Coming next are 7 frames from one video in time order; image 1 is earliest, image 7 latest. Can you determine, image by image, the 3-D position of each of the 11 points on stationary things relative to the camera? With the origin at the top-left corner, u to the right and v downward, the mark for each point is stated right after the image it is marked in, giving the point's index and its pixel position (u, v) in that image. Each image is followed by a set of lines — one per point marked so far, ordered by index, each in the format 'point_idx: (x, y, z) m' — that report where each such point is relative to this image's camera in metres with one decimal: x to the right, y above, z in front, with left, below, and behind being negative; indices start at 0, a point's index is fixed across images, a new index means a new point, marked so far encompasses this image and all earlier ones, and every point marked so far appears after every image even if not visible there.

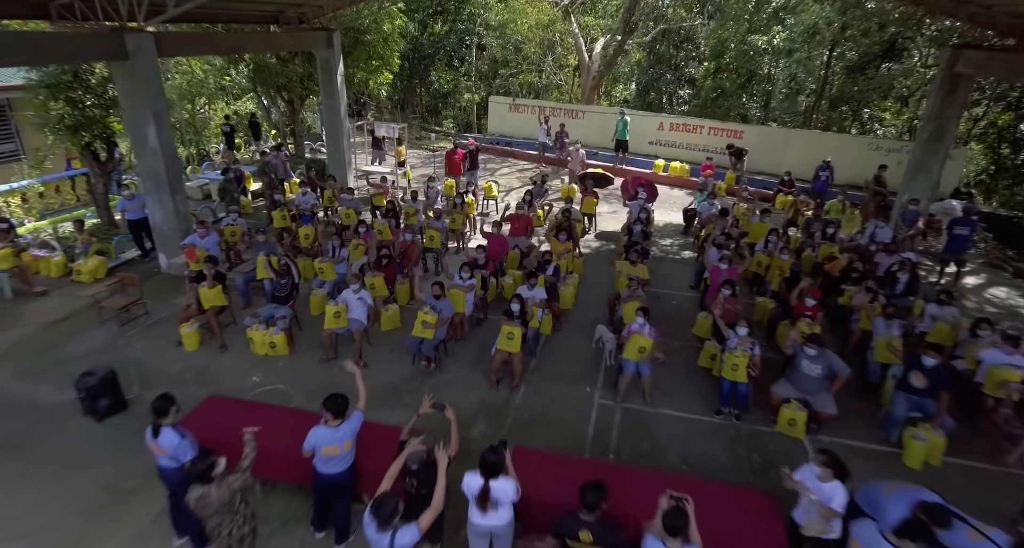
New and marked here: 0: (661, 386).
0: (+2.0, -1.5, +6.5) m
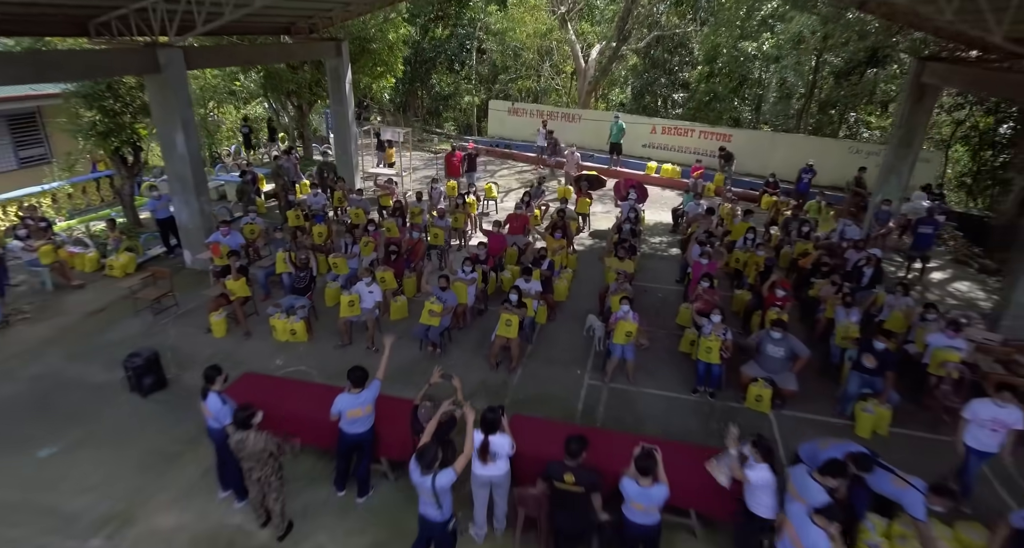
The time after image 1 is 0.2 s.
0: (+1.9, -1.4, +7.2) m
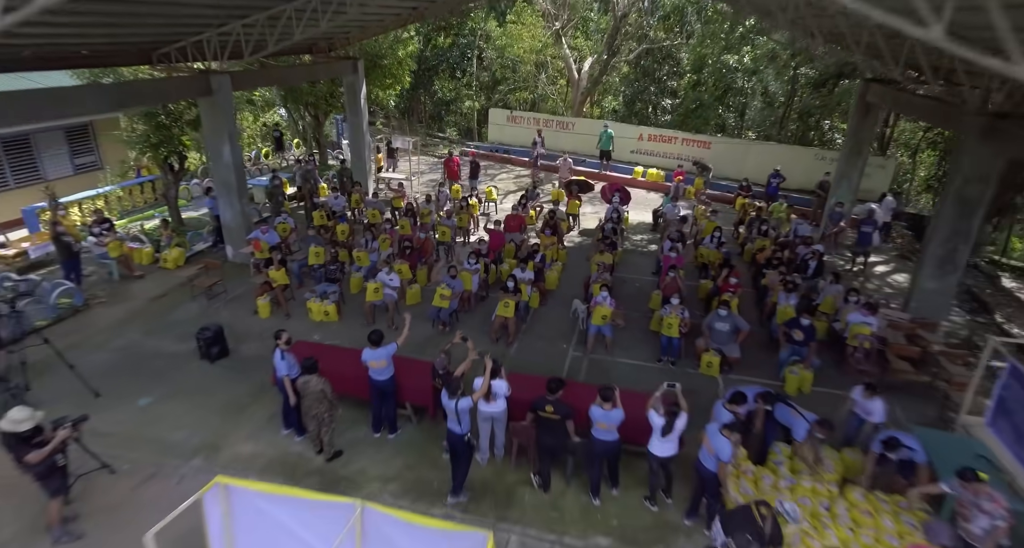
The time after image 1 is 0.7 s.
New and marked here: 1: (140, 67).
0: (+1.9, -1.2, +8.6) m
1: (-7.2, +4.0, +9.6) m
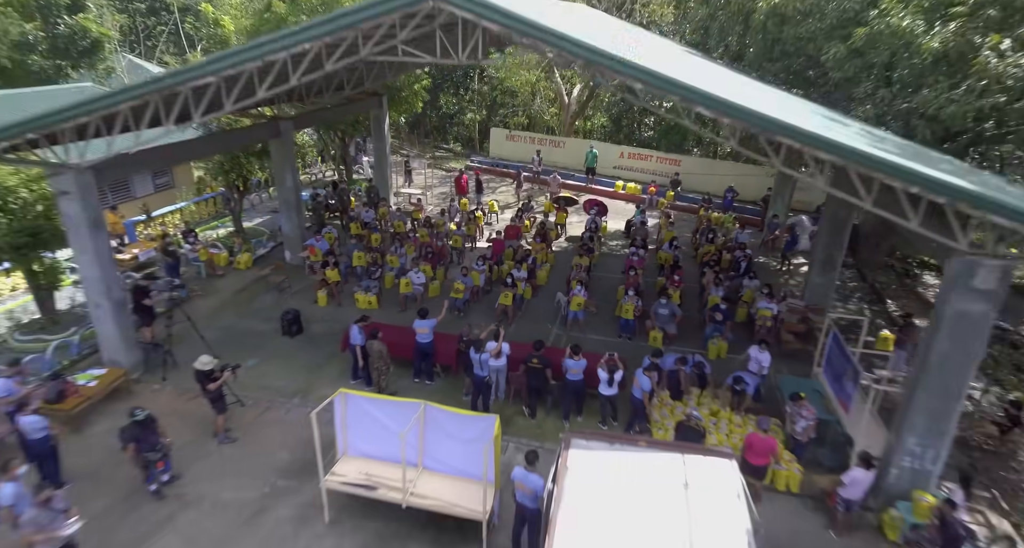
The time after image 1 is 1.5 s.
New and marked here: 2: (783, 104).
0: (+1.9, -1.2, +11.5) m
1: (-7.3, +4.0, +12.4) m
2: (+4.1, +2.4, +7.3) m
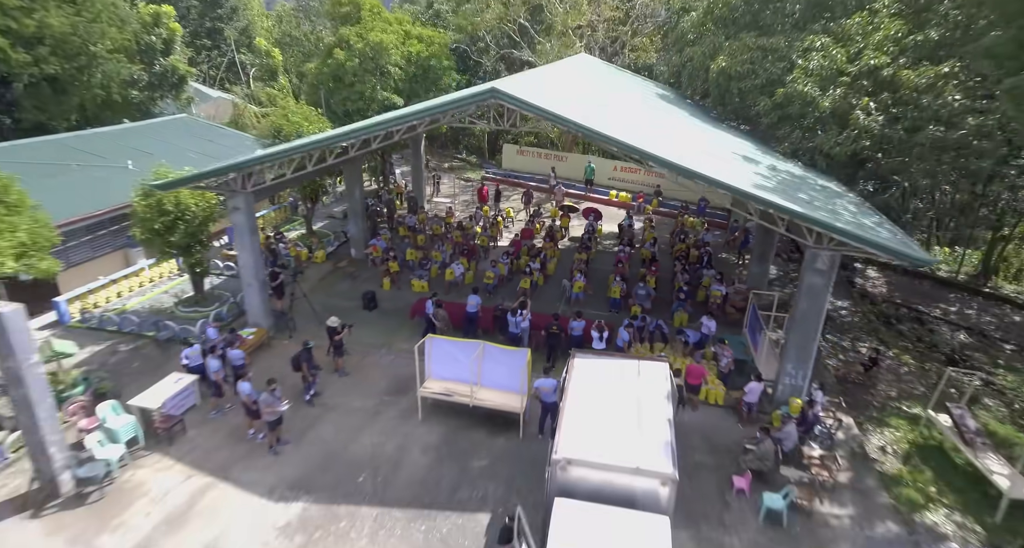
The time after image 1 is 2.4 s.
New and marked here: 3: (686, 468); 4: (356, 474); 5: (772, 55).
0: (+2.4, -0.9, +15.3) m
1: (-6.7, +4.3, +16.3) m
2: (+4.6, +2.6, +11.1) m
3: (+3.3, -3.7, +9.4) m
4: (-2.9, -3.7, +9.1) m
5: (+7.4, +6.2, +14.0) m
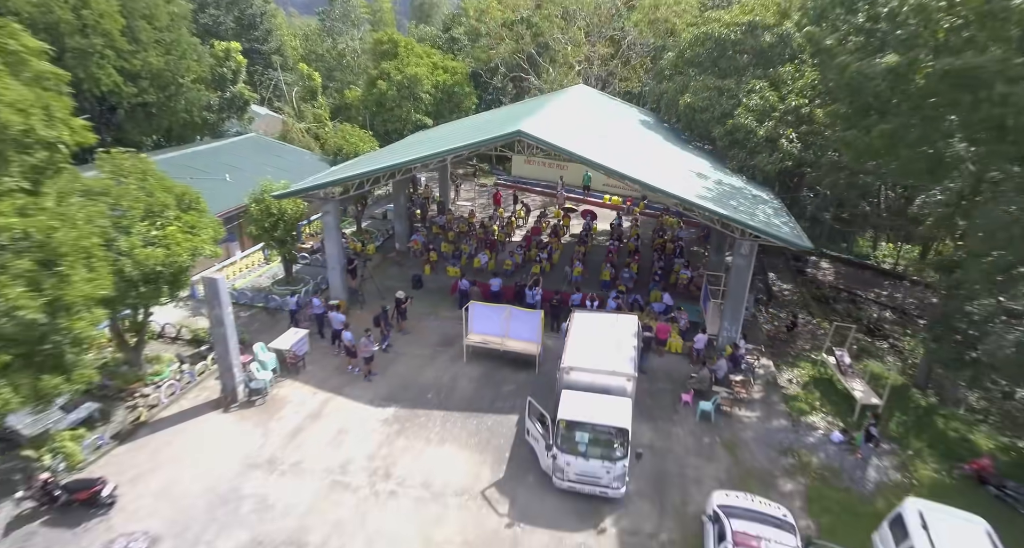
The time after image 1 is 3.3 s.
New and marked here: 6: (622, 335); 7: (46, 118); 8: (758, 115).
0: (+2.9, -0.5, +19.6) m
1: (-6.2, +4.8, +20.5) m
2: (+5.1, +3.1, +15.4) m
3: (+3.8, -3.2, +13.6) m
4: (-2.3, -3.2, +13.3) m
5: (+7.9, +6.7, +18.3) m
6: (+2.8, -1.5, +12.4) m
7: (-7.1, +2.4, +7.6) m
8: (+8.5, +5.5, +17.0) m
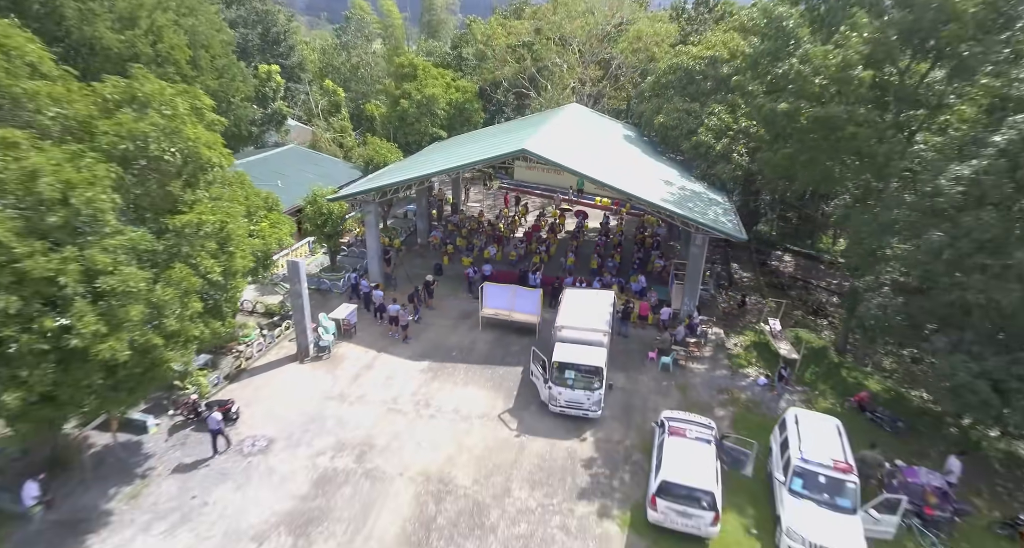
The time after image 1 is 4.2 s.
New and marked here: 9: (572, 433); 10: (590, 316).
0: (+3.1, 0.0, +23.5) m
1: (-6.0, +5.2, +24.4) m
2: (+5.3, +3.6, +19.3) m
3: (+4.0, -2.7, +17.6) m
4: (-2.1, -2.7, +17.3) m
5: (+8.1, +7.2, +22.2) m
6: (+3.0, -1.0, +16.3) m
7: (-6.9, +2.9, +11.5) m
8: (+8.6, +6.0, +20.9) m
9: (+1.7, -4.4, +13.8) m
10: (+2.5, -1.3, +15.7) m
